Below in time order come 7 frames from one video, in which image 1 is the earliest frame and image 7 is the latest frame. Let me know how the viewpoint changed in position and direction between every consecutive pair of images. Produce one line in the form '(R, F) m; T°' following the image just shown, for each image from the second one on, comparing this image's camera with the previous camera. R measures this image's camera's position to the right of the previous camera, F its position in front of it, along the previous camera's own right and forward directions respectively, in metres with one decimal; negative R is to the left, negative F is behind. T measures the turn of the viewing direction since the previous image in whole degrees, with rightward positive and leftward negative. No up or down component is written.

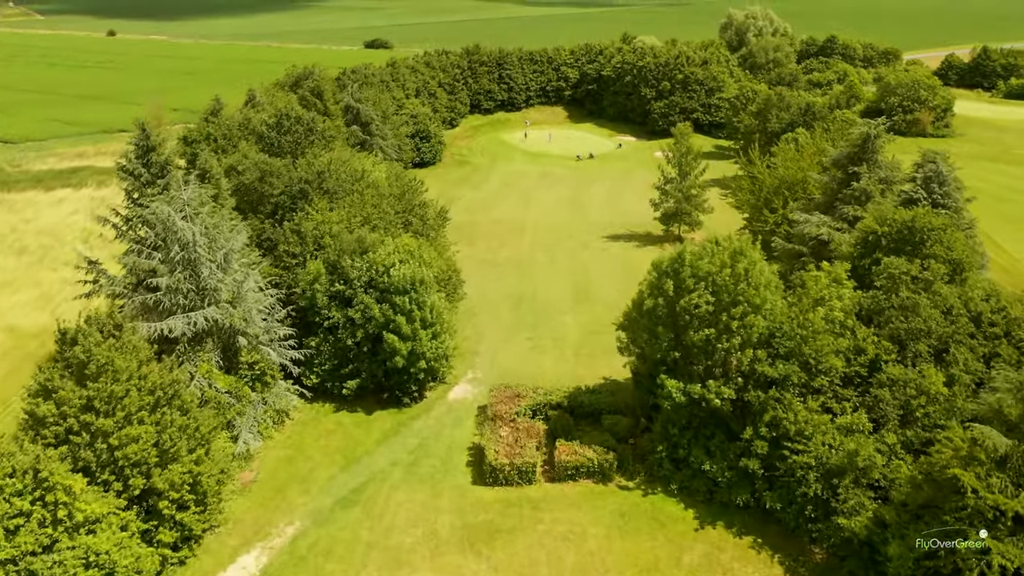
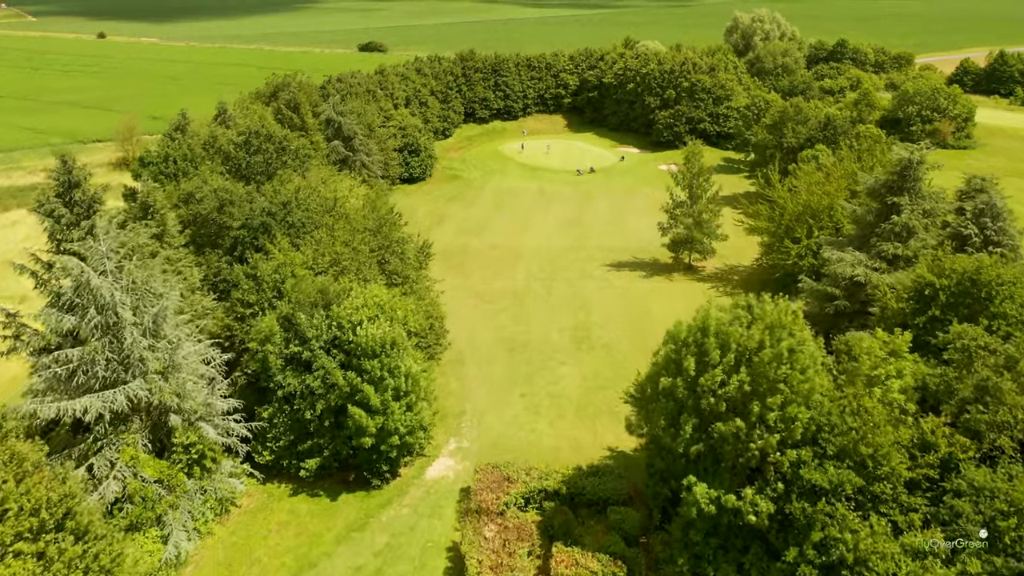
(+0.5, +6.3) m; 0°
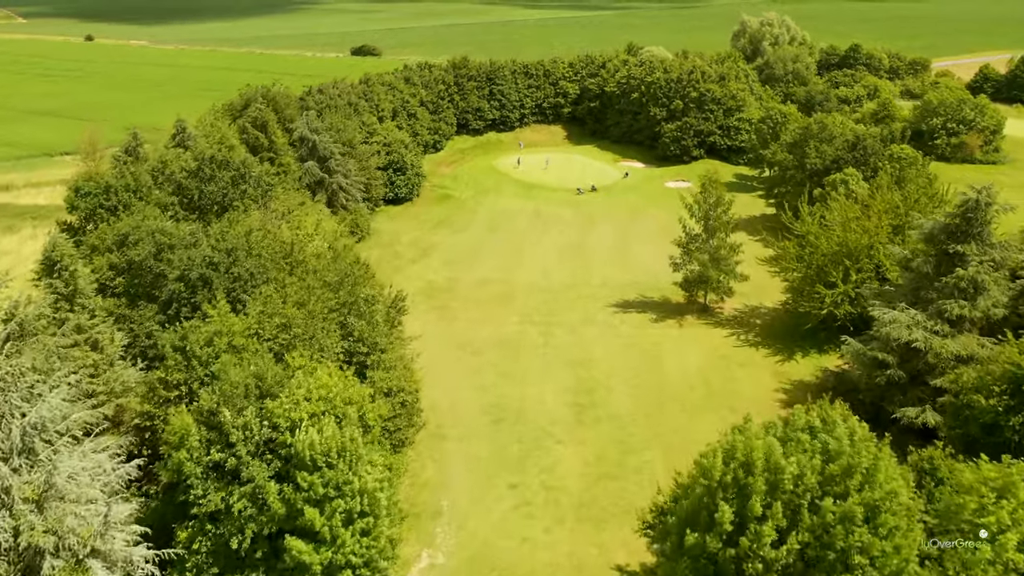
(+0.6, +7.3) m; 0°
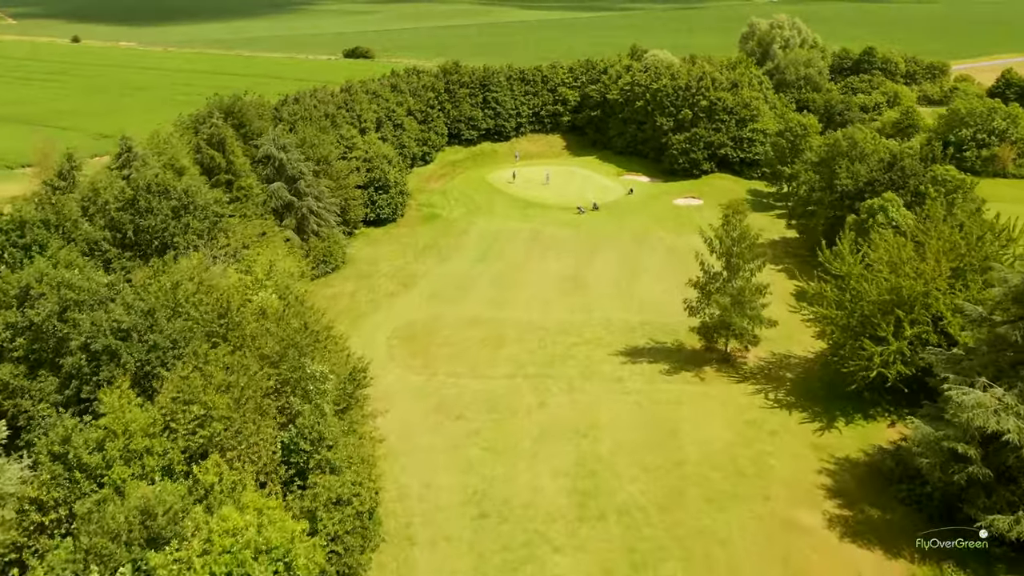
(+0.6, +7.6) m; 0°
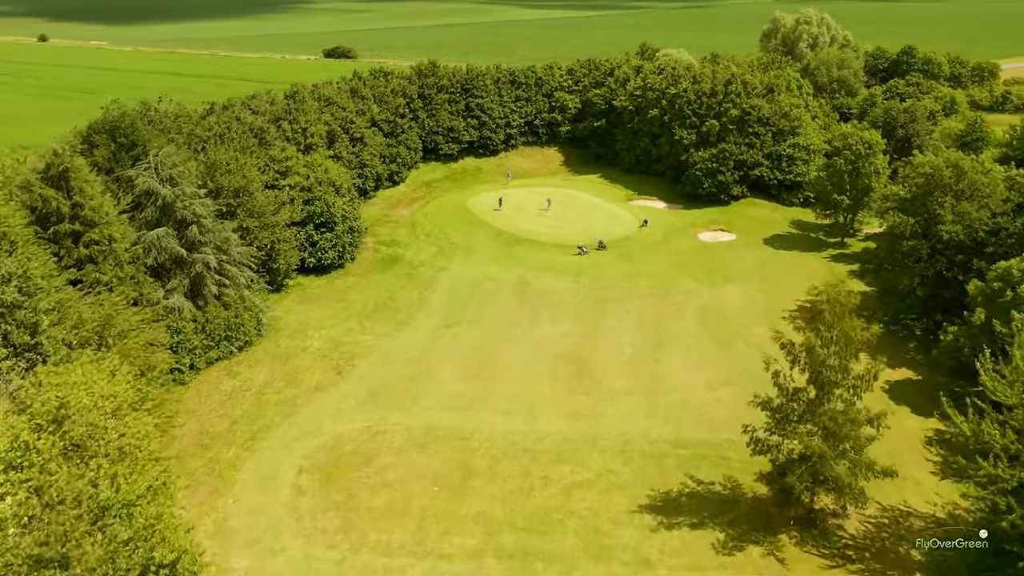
(+1.3, +16.9) m; 0°
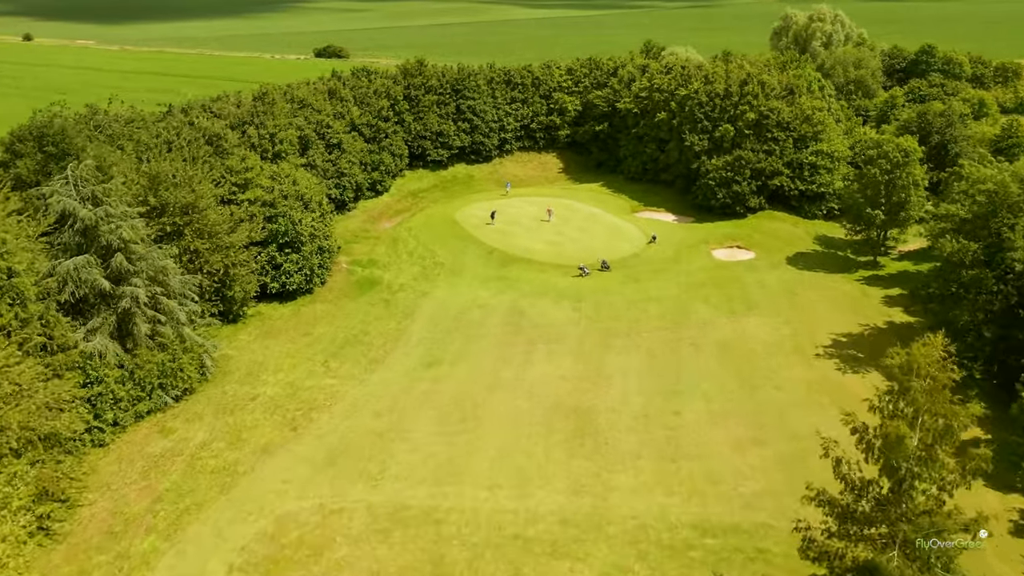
(+0.5, +7.0) m; 0°
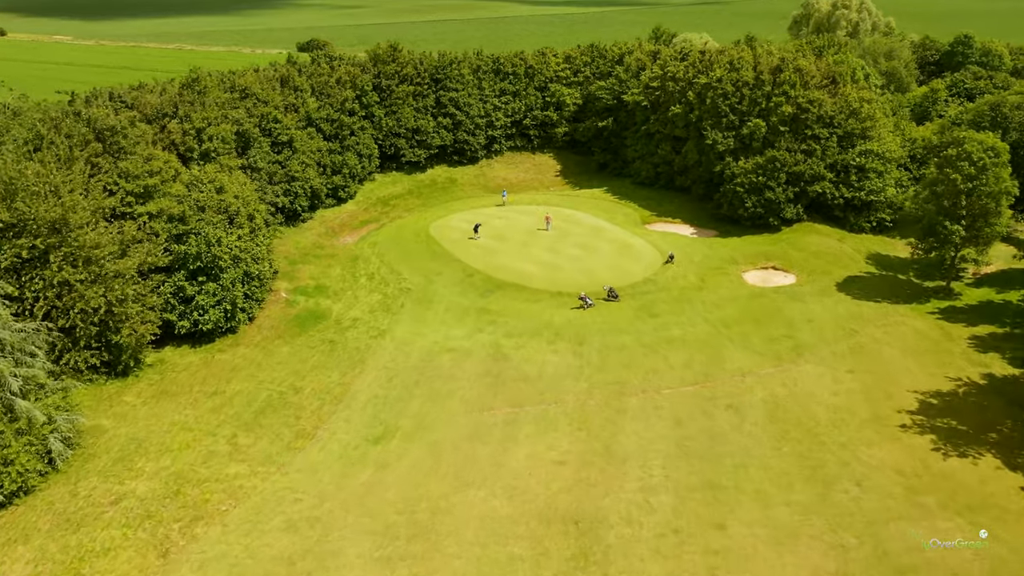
(+0.9, +11.3) m; 0°
